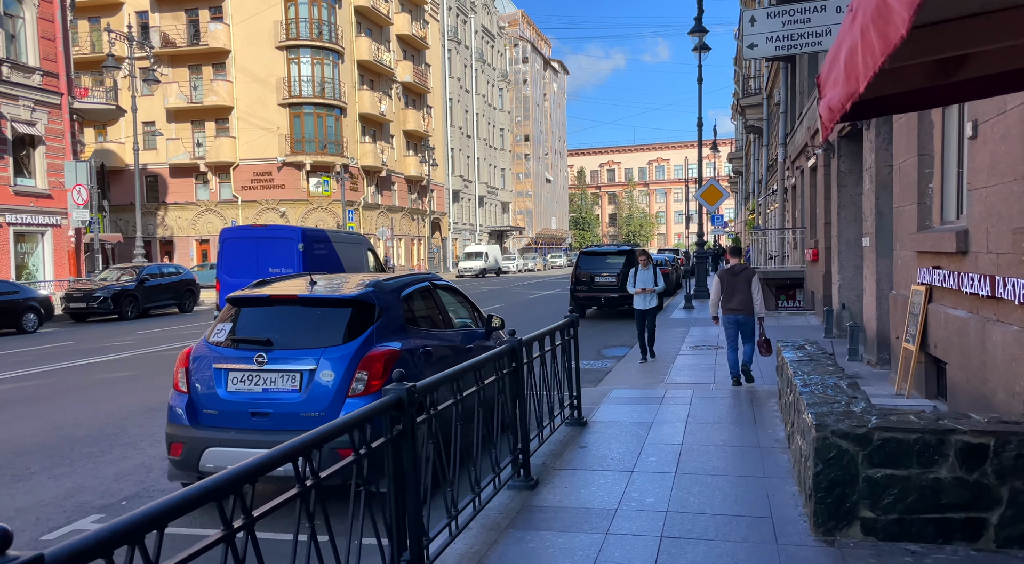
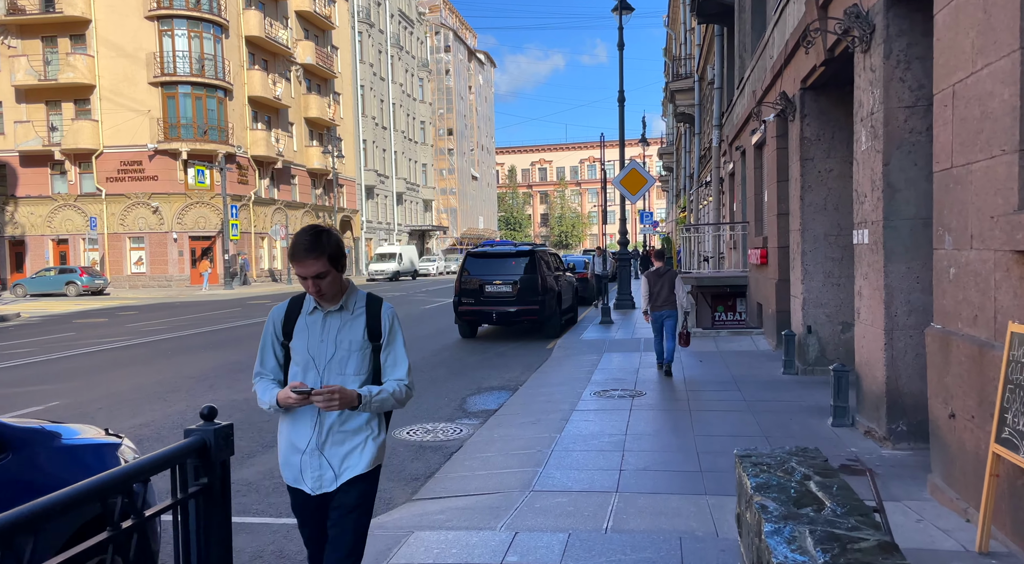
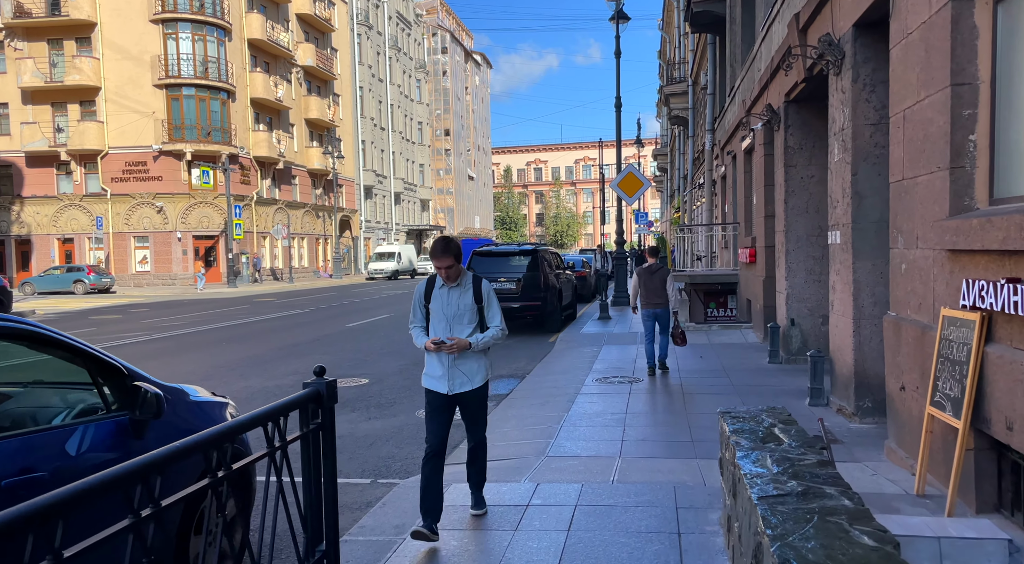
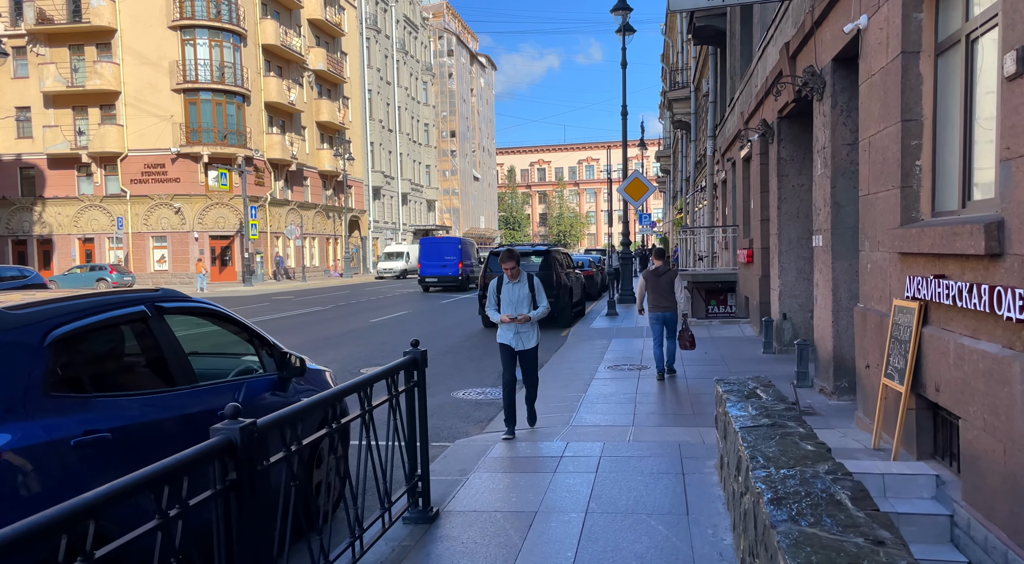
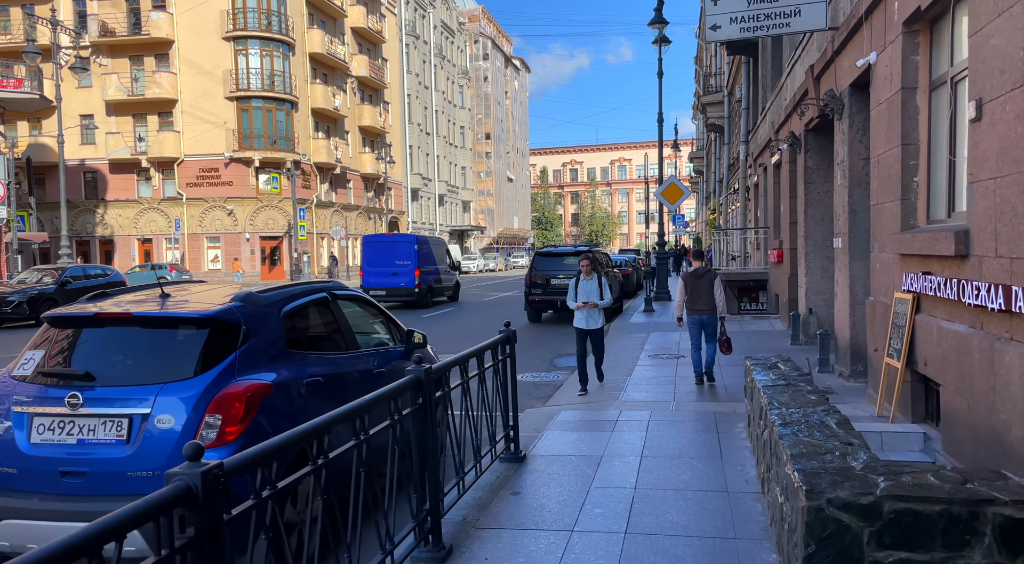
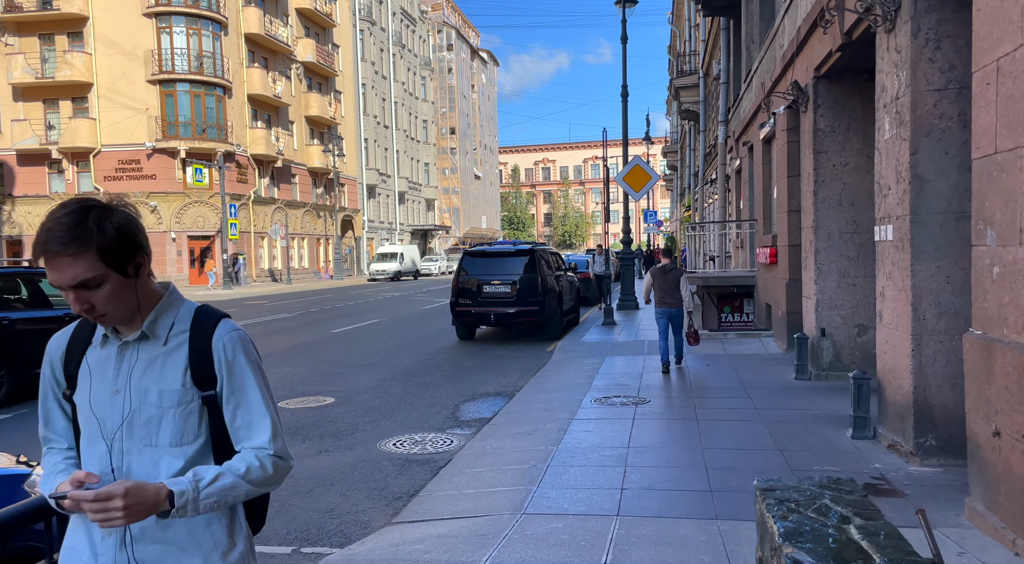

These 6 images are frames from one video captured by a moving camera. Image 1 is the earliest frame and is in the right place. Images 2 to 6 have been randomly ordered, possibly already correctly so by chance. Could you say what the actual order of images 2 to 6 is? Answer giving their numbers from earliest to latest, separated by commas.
5, 4, 3, 2, 6
